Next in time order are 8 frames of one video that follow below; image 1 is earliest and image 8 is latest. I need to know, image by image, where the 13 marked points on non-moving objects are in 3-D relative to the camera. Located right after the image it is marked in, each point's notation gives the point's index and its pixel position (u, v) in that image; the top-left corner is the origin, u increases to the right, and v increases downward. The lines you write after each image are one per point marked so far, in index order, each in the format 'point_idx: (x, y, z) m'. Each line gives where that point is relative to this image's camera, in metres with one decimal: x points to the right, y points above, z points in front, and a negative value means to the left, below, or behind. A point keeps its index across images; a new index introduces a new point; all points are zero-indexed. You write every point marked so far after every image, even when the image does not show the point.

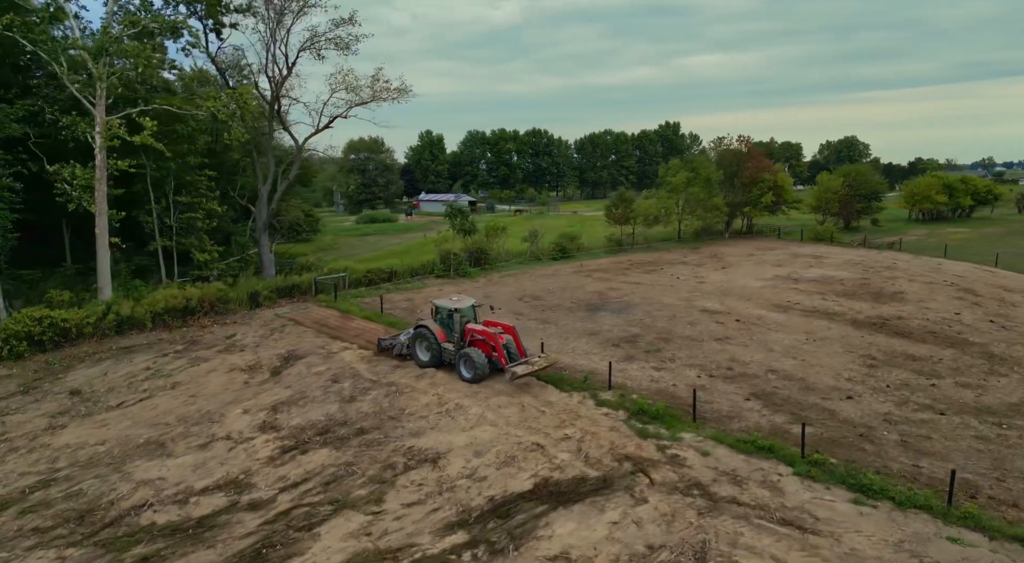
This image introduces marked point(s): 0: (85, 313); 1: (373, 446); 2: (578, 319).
0: (-10.1, -0.8, +15.3) m
1: (-1.9, -2.2, +8.7) m
2: (+1.6, -0.9, +15.4) m
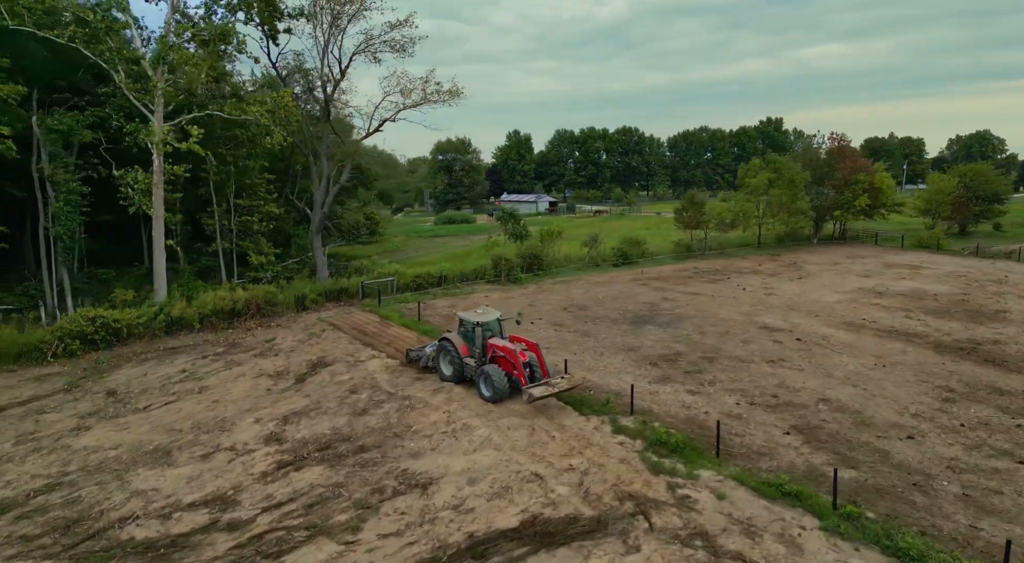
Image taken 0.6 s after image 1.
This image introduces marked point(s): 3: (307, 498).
0: (-9.2, -0.8, +15.8) m
1: (-1.8, -2.3, +8.3) m
2: (+2.4, -1.1, +14.6) m
3: (-2.4, -2.5, +7.6) m
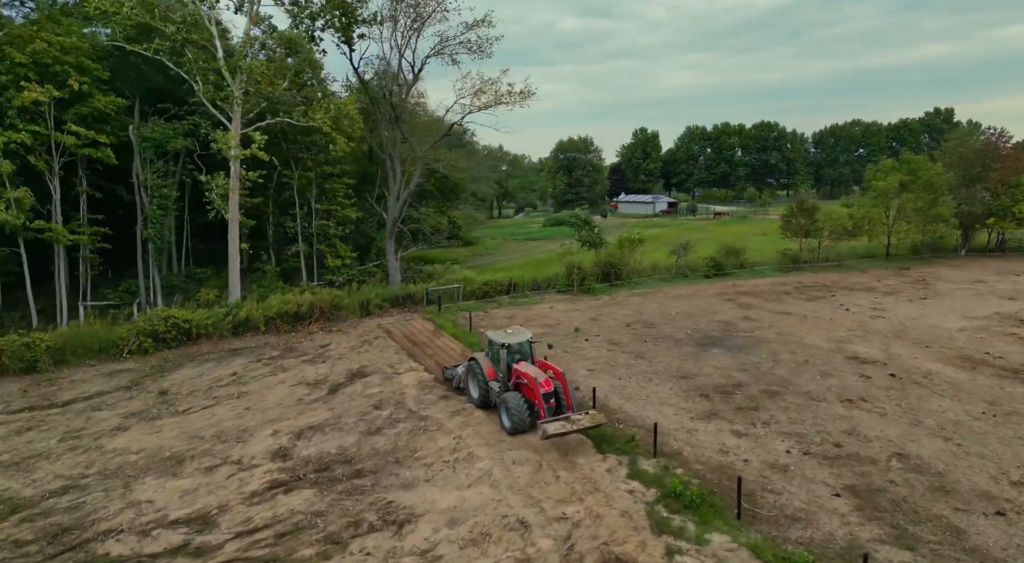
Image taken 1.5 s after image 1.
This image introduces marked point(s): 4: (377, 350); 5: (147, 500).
0: (-7.7, -0.8, +16.5) m
1: (-1.9, -2.6, +7.8) m
2: (+3.5, -1.5, +13.2) m
3: (-2.5, -2.7, +7.2) m
4: (-3.1, -1.5, +14.6) m
5: (-4.6, -2.7, +8.1) m
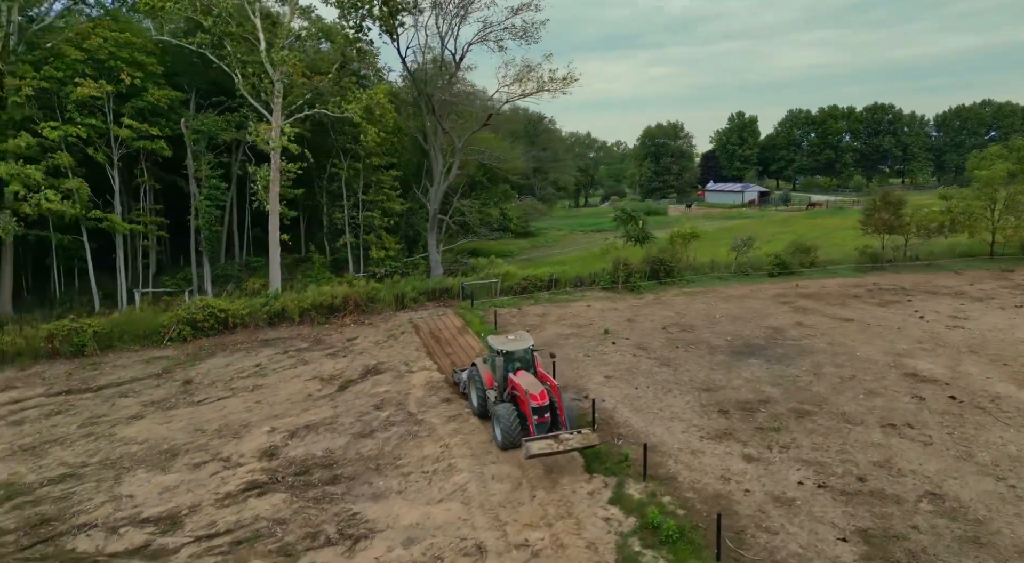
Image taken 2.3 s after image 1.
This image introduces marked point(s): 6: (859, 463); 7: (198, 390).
0: (-6.9, -0.6, +16.9) m
1: (-2.2, -2.6, +7.6) m
2: (+3.8, -1.5, +12.3) m
3: (-2.9, -2.7, +7.1) m
4: (-2.5, -1.4, +14.5) m
5: (-4.8, -2.7, +8.2) m
6: (+4.3, -2.3, +8.1) m
7: (-6.0, -2.1, +12.5) m
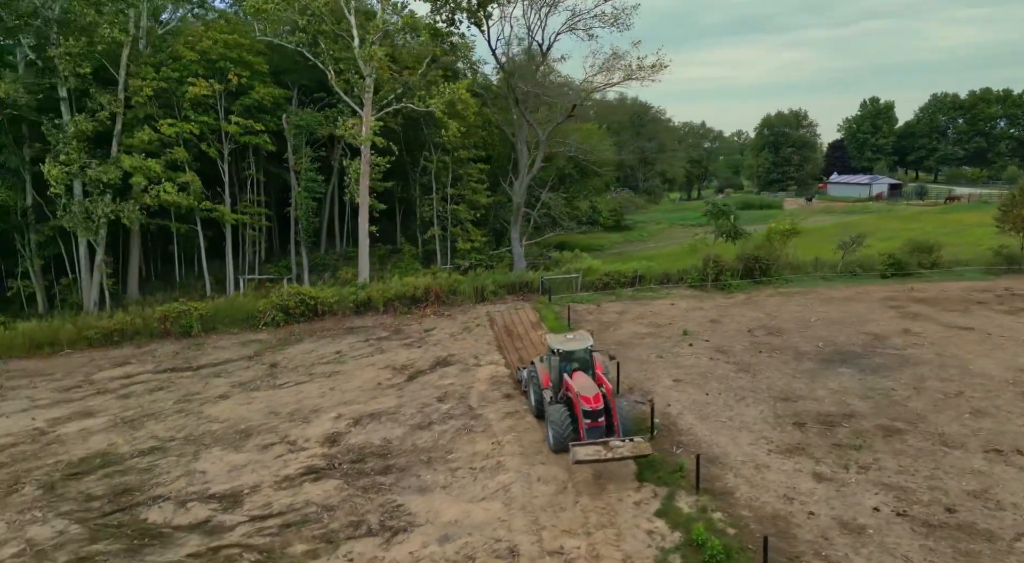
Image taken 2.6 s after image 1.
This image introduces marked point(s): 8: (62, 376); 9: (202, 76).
0: (-4.8, -0.3, +17.6) m
1: (-1.7, -2.5, +7.7) m
2: (+5.0, -1.5, +11.4) m
3: (-2.5, -2.6, +7.3) m
4: (-0.9, -1.3, +14.6) m
5: (-4.2, -2.5, +8.7) m
6: (+4.9, -2.3, +7.2) m
7: (-4.7, -1.9, +13.1) m
8: (-10.2, -2.2, +14.7) m
9: (-9.1, +6.0, +19.1) m
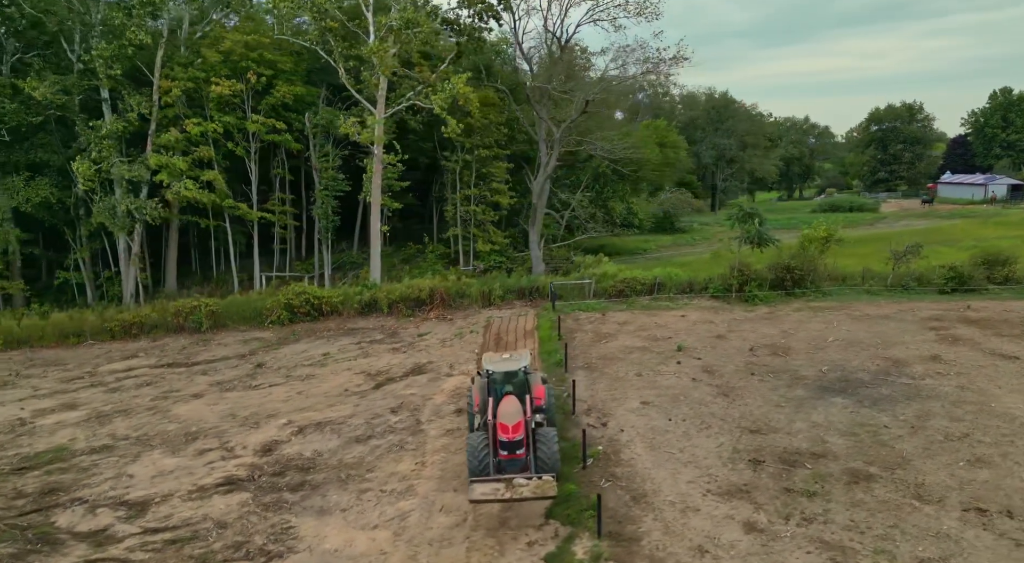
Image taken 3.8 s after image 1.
0: (-4.6, -0.3, +17.7) m
1: (-2.7, -2.6, +7.4) m
2: (+4.3, -1.8, +10.3) m
3: (-3.6, -2.7, +7.1) m
4: (-1.1, -1.4, +14.1) m
5: (-5.1, -2.6, +8.7) m
6: (+3.7, -2.6, +6.2) m
7: (-5.1, -1.9, +13.2) m
8: (-10.4, -2.0, +15.4) m
9: (-8.6, +6.1, +19.6) m
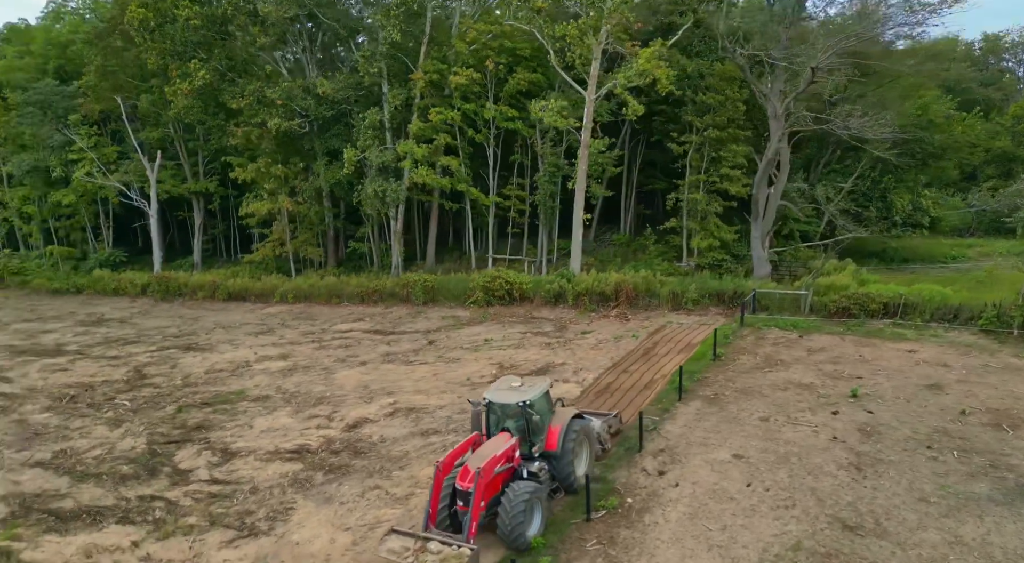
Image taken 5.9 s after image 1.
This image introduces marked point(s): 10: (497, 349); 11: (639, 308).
0: (+0.6, 0.0, +18.0) m
1: (-2.6, -2.5, +8.2) m
2: (+5.0, -2.4, +7.4) m
3: (-3.5, -2.6, +8.3) m
4: (+2.0, -1.4, +13.3) m
5: (-4.1, -2.3, +10.4) m
6: (+2.5, -3.2, +4.1) m
7: (-1.9, -1.6, +14.3) m
8: (-5.6, -1.2, +18.7) m
9: (-1.5, +6.8, +21.1) m
10: (-0.3, -1.5, +13.9) m
11: (+3.2, -0.7, +16.4) m
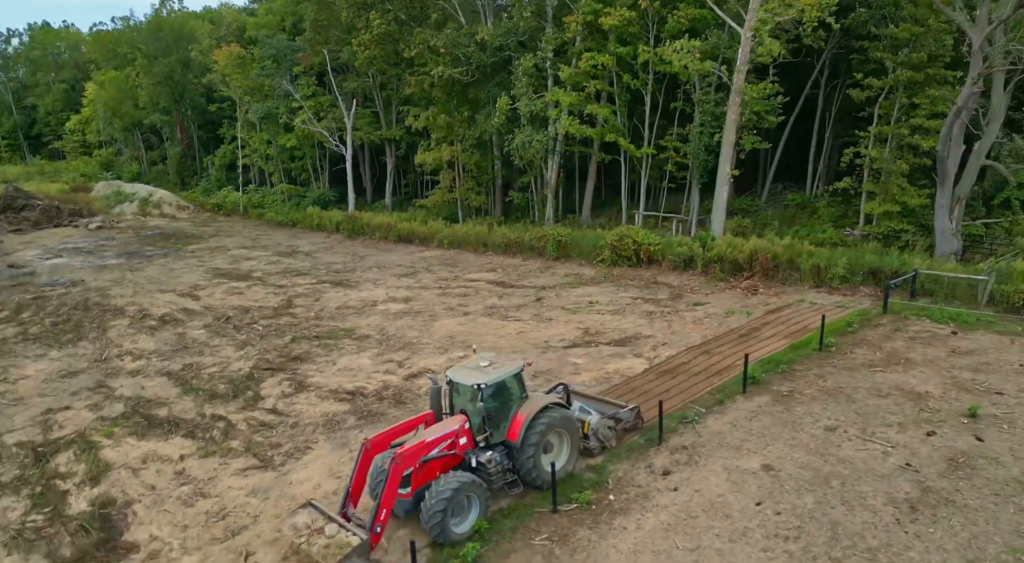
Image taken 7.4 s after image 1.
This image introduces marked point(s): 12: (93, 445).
0: (+4.0, +1.0, +16.9) m
1: (-2.4, -2.0, +8.9) m
2: (+4.6, -2.4, +5.7) m
3: (-3.2, -1.9, +9.3) m
4: (+3.7, -0.8, +12.1) m
5: (-3.1, -1.4, +11.4) m
6: (+1.1, -3.3, +3.5) m
7: (+0.3, -0.6, +14.3) m
8: (-1.7, +0.4, +19.6) m
9: (+3.4, +8.2, +19.9) m
10: (+1.7, -0.7, +13.5) m
11: (+5.9, 0.0, +14.7) m
12: (-5.3, -2.1, +8.3) m
